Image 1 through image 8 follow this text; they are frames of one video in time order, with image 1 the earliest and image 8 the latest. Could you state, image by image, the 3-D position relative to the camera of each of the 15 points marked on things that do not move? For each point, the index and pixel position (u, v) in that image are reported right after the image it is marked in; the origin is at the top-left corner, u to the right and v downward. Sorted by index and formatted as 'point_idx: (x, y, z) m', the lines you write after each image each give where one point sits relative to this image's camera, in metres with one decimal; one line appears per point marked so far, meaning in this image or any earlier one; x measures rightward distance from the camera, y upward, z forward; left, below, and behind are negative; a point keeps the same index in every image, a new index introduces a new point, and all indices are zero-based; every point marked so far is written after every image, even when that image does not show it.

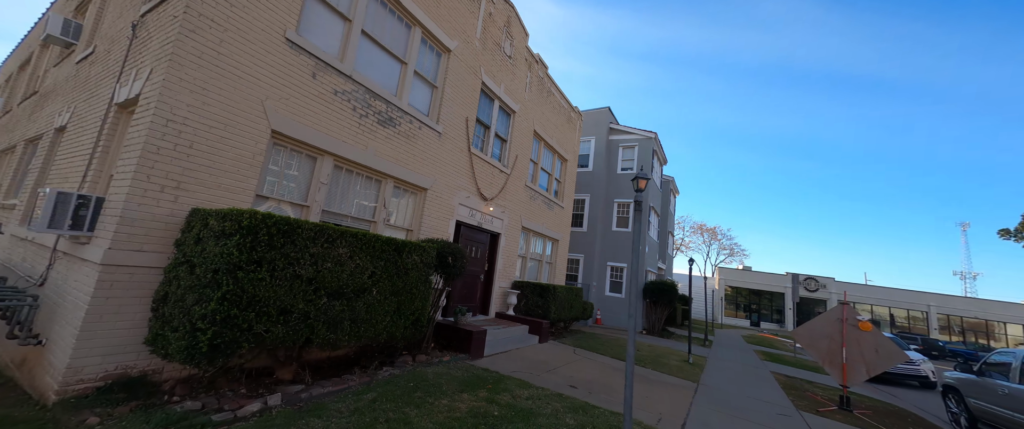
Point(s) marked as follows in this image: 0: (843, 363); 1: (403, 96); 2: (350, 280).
0: (+7.0, -3.1, +6.8) m
1: (-2.1, +2.3, +6.2) m
2: (-1.9, -0.8, +3.7) m
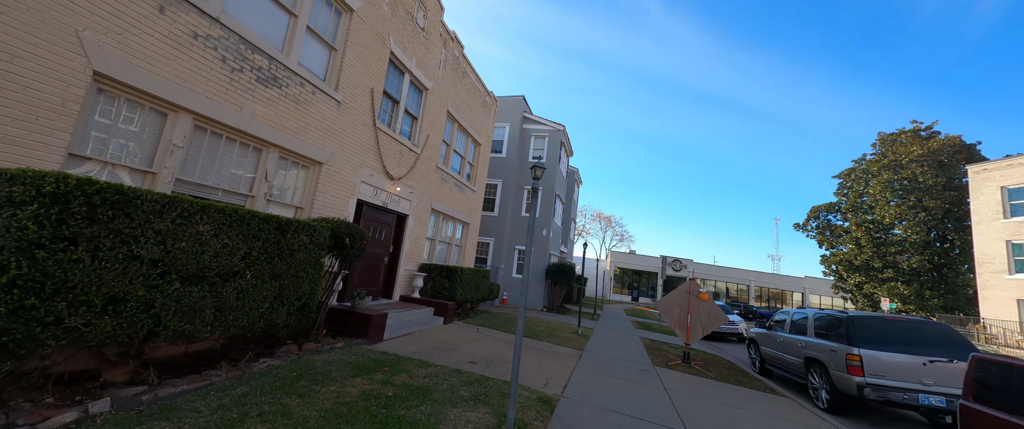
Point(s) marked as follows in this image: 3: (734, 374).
0: (+4.7, -3.0, +8.6) m
1: (-3.7, +2.7, +5.4) m
2: (-2.9, -0.5, +3.2) m
3: (+5.5, -4.0, +8.0) m
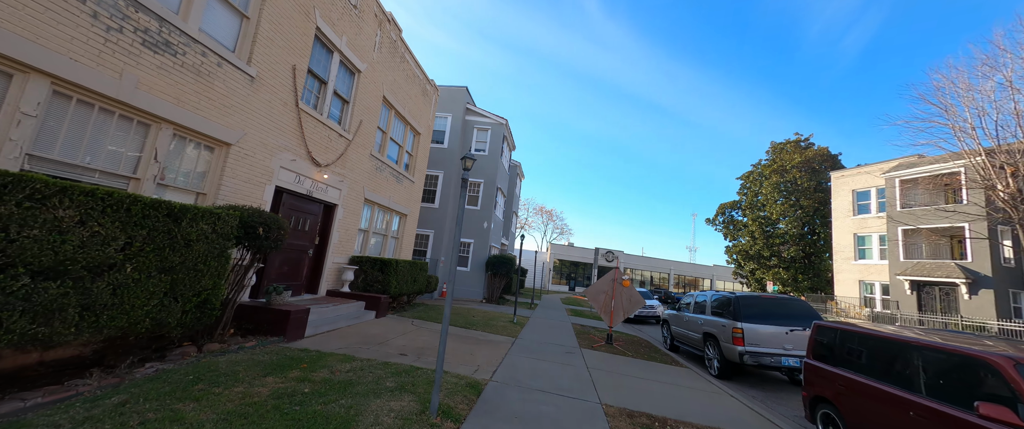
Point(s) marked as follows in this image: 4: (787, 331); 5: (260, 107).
0: (+2.9, -2.8, +9.4) m
1: (-4.7, +2.9, +4.7) m
2: (-3.6, -0.3, +2.7) m
3: (+3.8, -3.8, +9.0) m
4: (+5.7, -2.4, +6.7) m
5: (-4.6, +2.0, +5.9) m
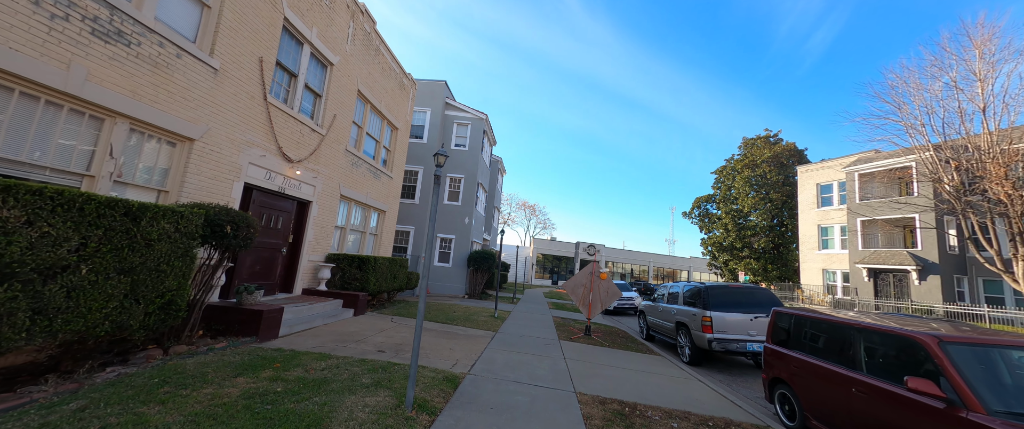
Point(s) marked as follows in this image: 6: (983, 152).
0: (+2.3, -2.6, +9.6) m
1: (-5.1, +2.9, +4.5) m
2: (-3.9, -0.3, +2.6) m
3: (+3.2, -3.6, +9.3) m
4: (+5.3, -2.3, +7.1) m
5: (-5.1, +2.0, +5.7) m
6: (+16.9, +2.3, +11.6) m
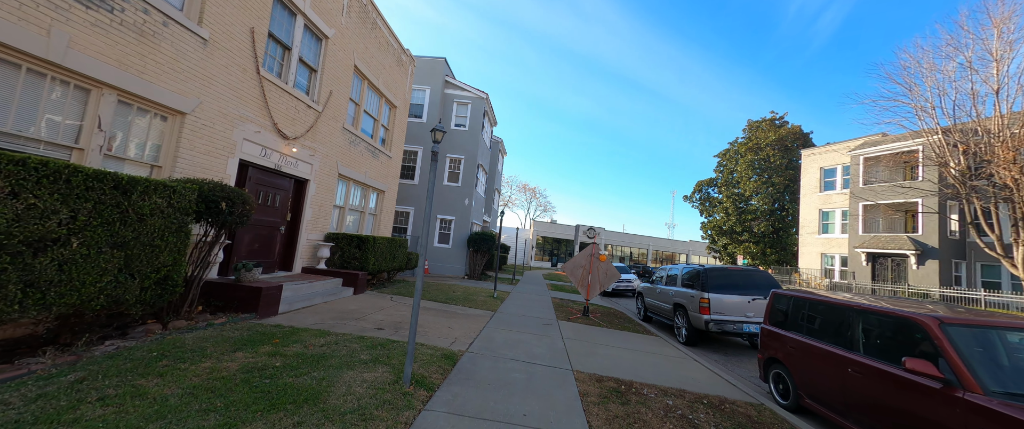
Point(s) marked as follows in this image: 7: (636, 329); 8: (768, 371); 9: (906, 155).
0: (+2.3, -2.1, +9.7) m
1: (-5.1, +3.2, +4.3) m
2: (-3.9, -0.1, +2.5) m
3: (+3.2, -3.1, +9.4) m
4: (+5.2, -1.9, +7.1) m
5: (-5.1, +2.4, +5.5) m
6: (+16.9, +2.8, +11.4) m
7: (+3.3, -3.1, +8.6) m
8: (+3.9, -2.4, +5.0) m
9: (+19.3, +2.9, +15.8) m
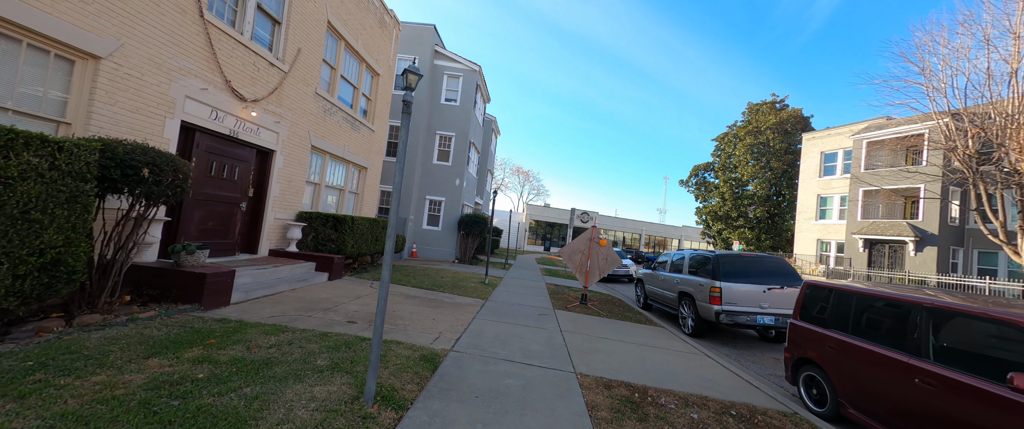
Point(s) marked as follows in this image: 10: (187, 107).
0: (+2.1, -1.6, +9.0) m
1: (-5.1, +3.6, +3.2) m
2: (-3.9, +0.1, +1.6) m
3: (+3.0, -2.6, +8.8) m
4: (+5.1, -1.5, +6.5) m
5: (-5.1, +2.8, +4.5) m
6: (+16.7, +3.2, +10.8) m
7: (+3.1, -2.6, +8.0) m
8: (+3.8, -2.1, +4.4) m
9: (+19.0, +3.6, +15.3) m
10: (-5.2, +1.7, +5.2) m
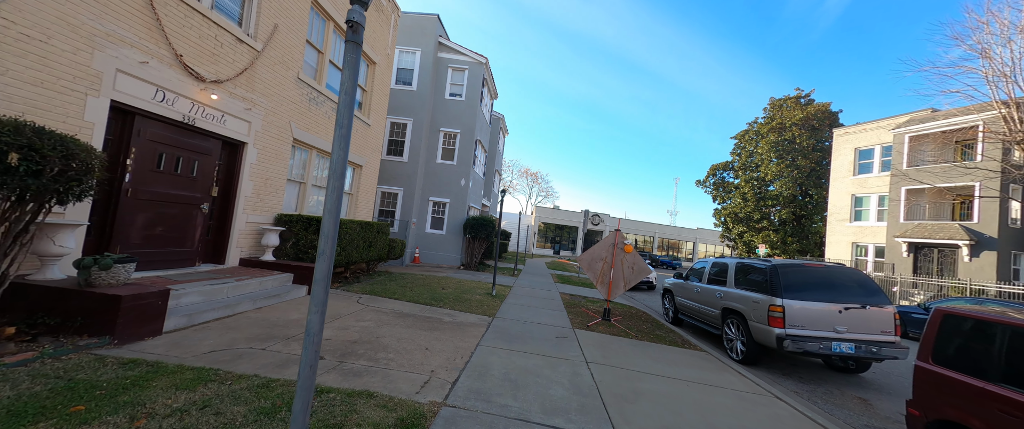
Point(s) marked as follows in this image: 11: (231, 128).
0: (+2.4, -1.6, +7.8) m
1: (-5.0, +3.6, +2.2) m
2: (-3.8, +0.1, +0.6) m
3: (+3.3, -2.6, +7.6) m
4: (+5.3, -1.5, +5.2) m
5: (-5.0, +2.8, +3.5) m
6: (+17.0, +3.2, +9.2) m
7: (+3.4, -2.6, +6.7) m
8: (+4.0, -2.1, +3.1) m
9: (+19.4, +3.5, +13.7) m
10: (-5.0, +1.7, +4.2) m
11: (-4.9, +1.5, +5.7) m
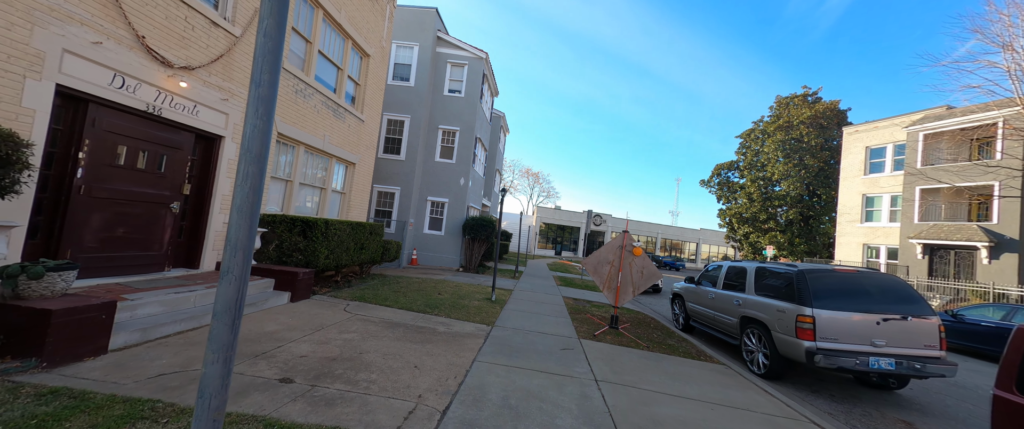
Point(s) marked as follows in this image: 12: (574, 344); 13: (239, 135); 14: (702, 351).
0: (+2.4, -1.6, +7.2) m
1: (-5.0, +3.6, +1.7) m
2: (-3.8, +0.1, +0.1) m
3: (+3.3, -2.7, +7.0) m
4: (+5.3, -1.5, +4.7) m
5: (-5.0, +2.8, +3.0) m
6: (+17.0, +3.2, +8.7) m
7: (+3.4, -2.6, +6.2) m
8: (+4.0, -2.1, +2.6) m
9: (+19.4, +3.5, +13.1) m
10: (-5.0, +1.7, +3.7) m
11: (-4.9, +1.5, +5.2) m
12: (+1.1, -2.2, +5.5) m
13: (-4.9, +1.4, +5.8) m
14: (+3.7, -2.6, +6.2) m
